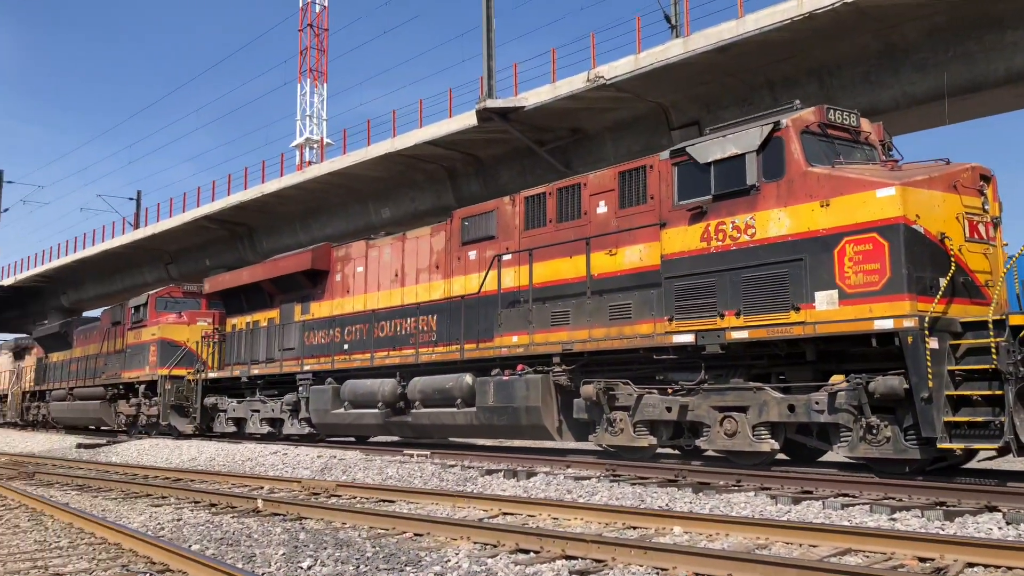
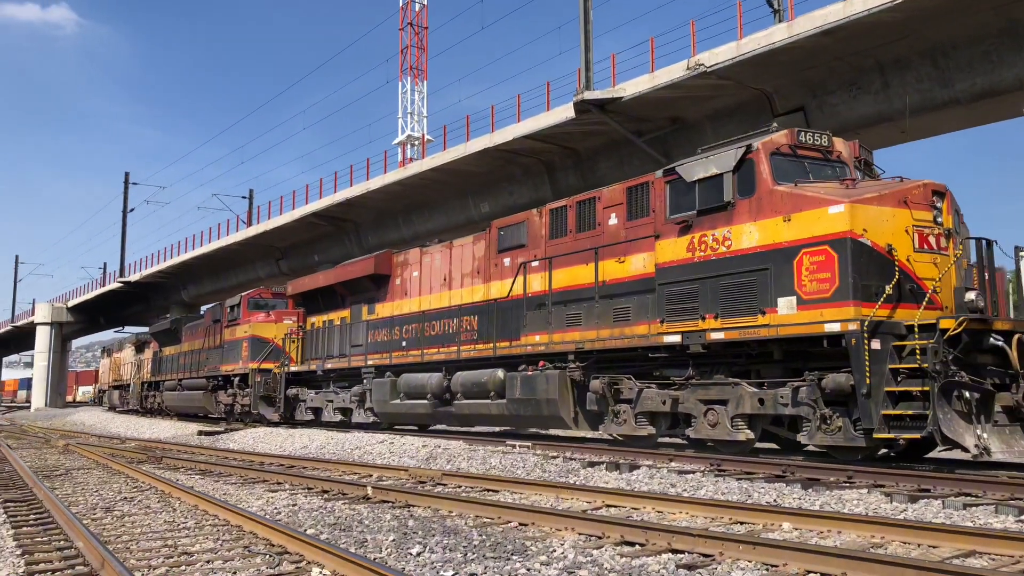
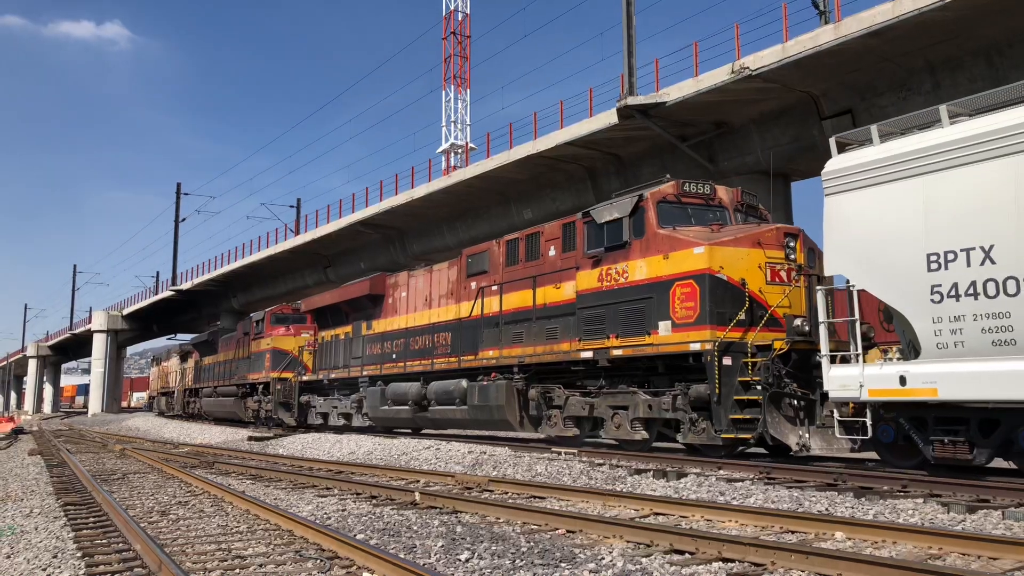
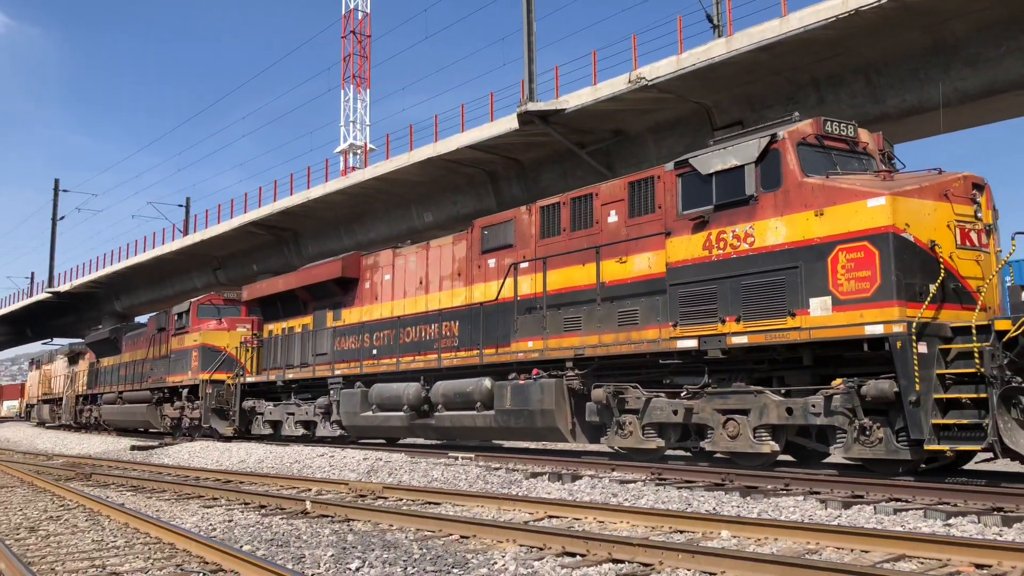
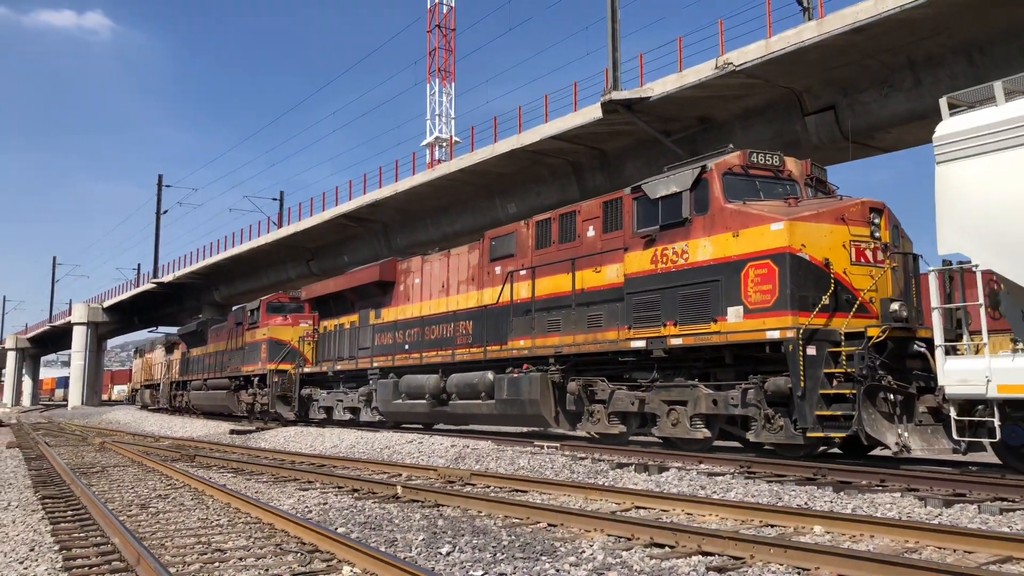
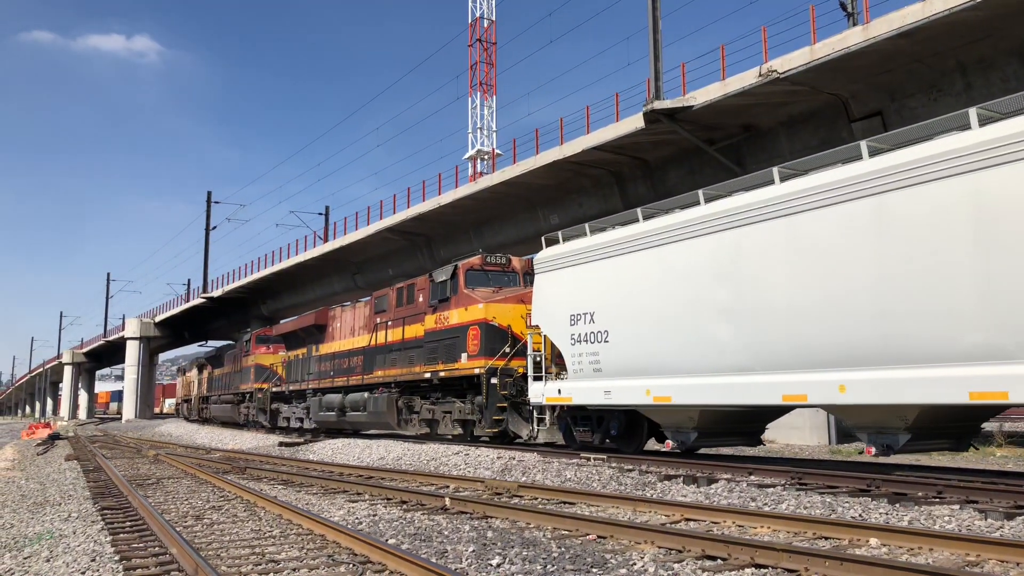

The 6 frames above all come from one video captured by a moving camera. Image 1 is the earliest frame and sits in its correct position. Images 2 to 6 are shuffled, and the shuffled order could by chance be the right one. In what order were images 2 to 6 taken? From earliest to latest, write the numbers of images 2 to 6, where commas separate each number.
4, 2, 5, 3, 6
